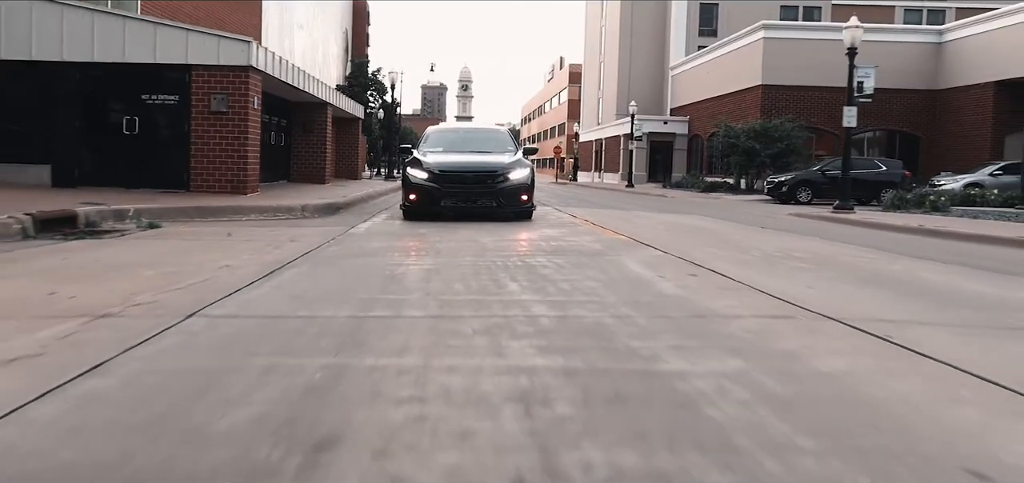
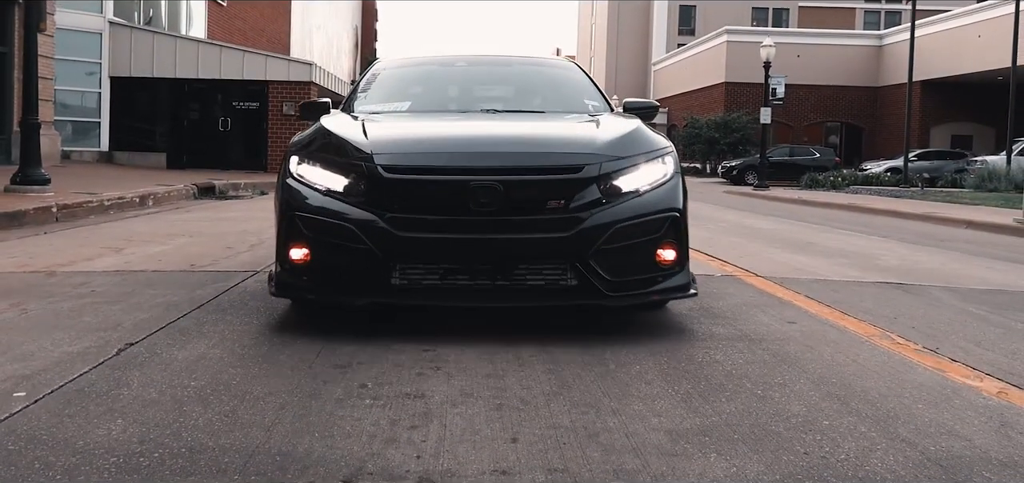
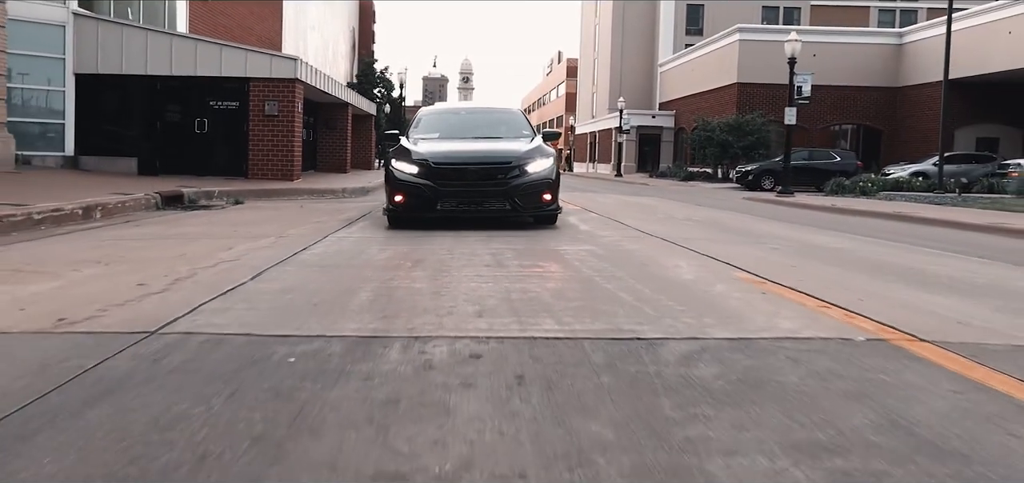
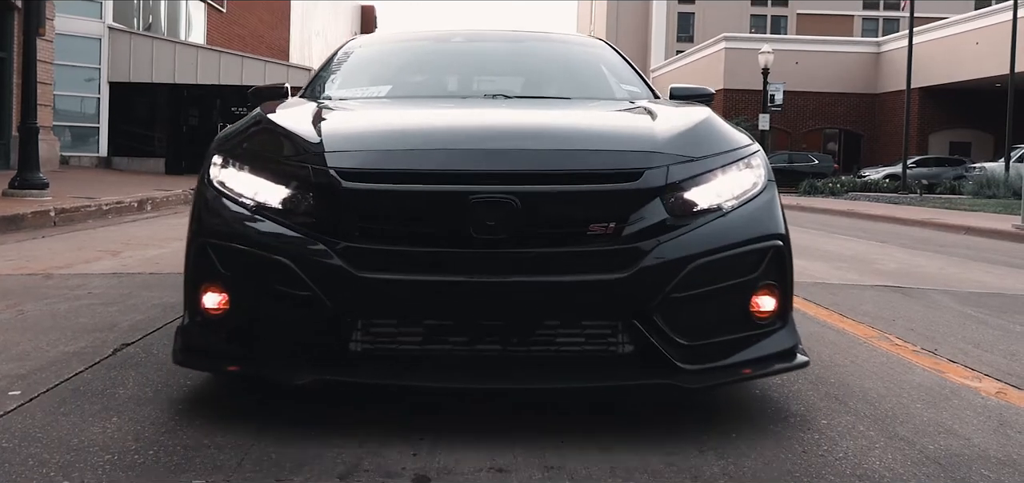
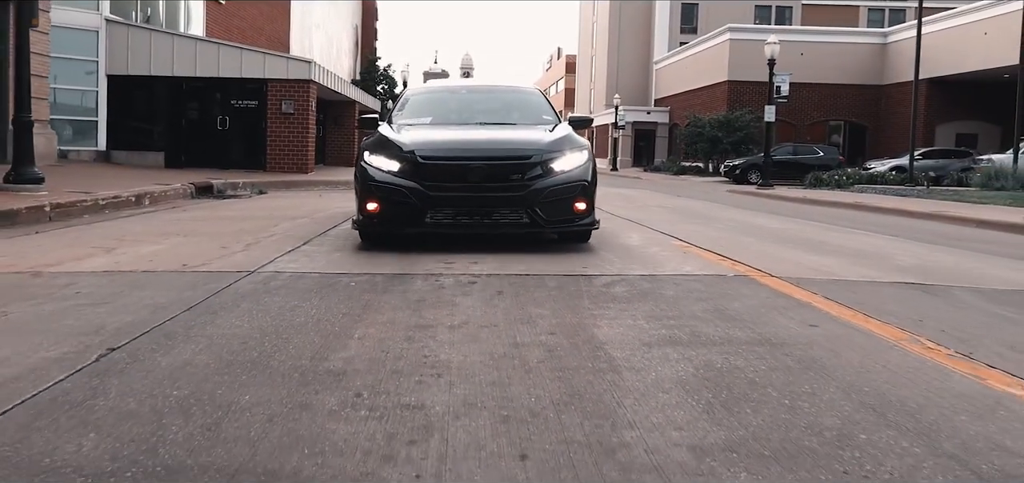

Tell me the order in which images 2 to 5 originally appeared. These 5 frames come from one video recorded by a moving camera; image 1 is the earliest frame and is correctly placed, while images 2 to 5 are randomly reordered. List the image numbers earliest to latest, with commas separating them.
3, 5, 2, 4
